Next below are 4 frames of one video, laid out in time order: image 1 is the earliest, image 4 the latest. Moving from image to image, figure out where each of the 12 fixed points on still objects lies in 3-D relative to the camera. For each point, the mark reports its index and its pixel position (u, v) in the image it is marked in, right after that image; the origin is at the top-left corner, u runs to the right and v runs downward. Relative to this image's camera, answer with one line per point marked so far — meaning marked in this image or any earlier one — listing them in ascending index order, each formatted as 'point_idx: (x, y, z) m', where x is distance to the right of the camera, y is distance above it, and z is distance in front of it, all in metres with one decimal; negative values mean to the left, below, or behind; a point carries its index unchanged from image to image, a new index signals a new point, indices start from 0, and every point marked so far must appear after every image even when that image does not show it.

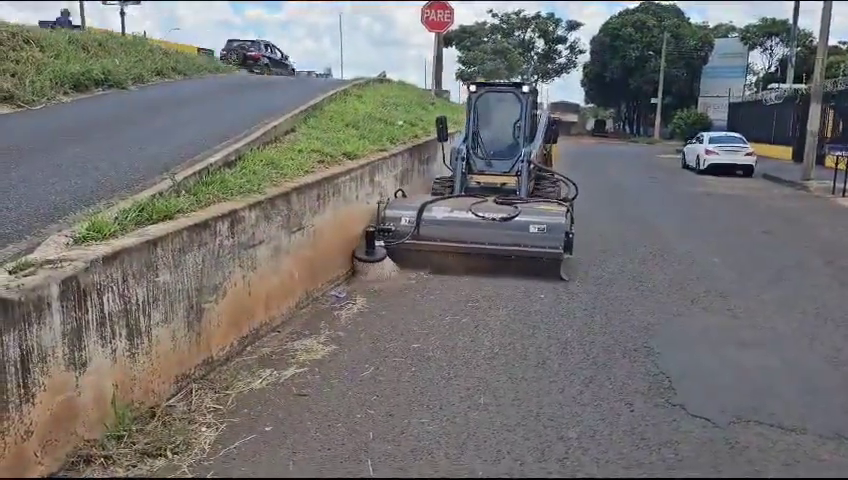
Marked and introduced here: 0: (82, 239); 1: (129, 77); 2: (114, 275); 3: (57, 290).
0: (-2.2, 0.0, +4.5) m
1: (-6.8, +3.7, +15.8) m
2: (-1.9, -0.2, +4.2) m
3: (-2.0, -0.3, +3.8) m
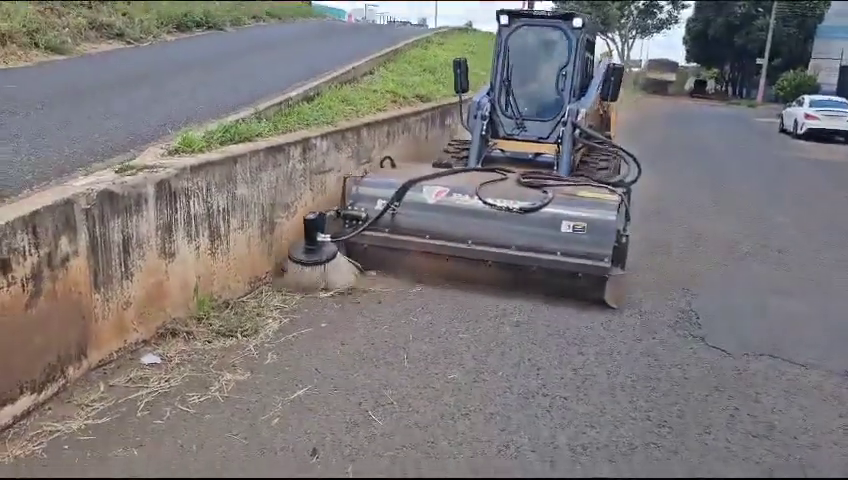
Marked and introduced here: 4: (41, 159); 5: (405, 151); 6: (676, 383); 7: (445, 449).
0: (-1.9, +0.7, +5.2) m
1: (-4.8, +5.3, +16.7) m
2: (-1.6, +0.4, +5.0) m
3: (-1.8, +0.3, +4.5) m
4: (-3.0, +0.6, +5.4) m
5: (-0.2, +1.1, +8.7) m
6: (+1.6, -0.9, +4.5) m
7: (+0.1, -1.1, +3.6) m
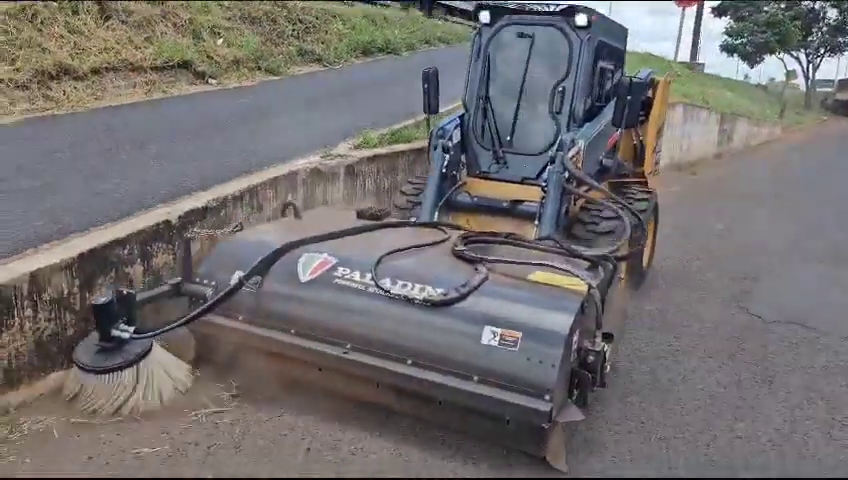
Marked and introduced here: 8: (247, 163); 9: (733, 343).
0: (-0.7, +1.0, +7.5) m
1: (-0.6, +5.5, +19.4) m
2: (-0.5, +0.7, +7.2) m
3: (-0.8, +0.7, +6.8) m
4: (-1.8, +1.0, +8.0) m
5: (+1.7, +1.3, +10.5) m
6: (+2.4, -0.8, +6.0) m
7: (+0.7, -0.8, +5.5) m
8: (-2.0, +0.8, +7.4) m
9: (+2.6, -0.8, +5.8) m
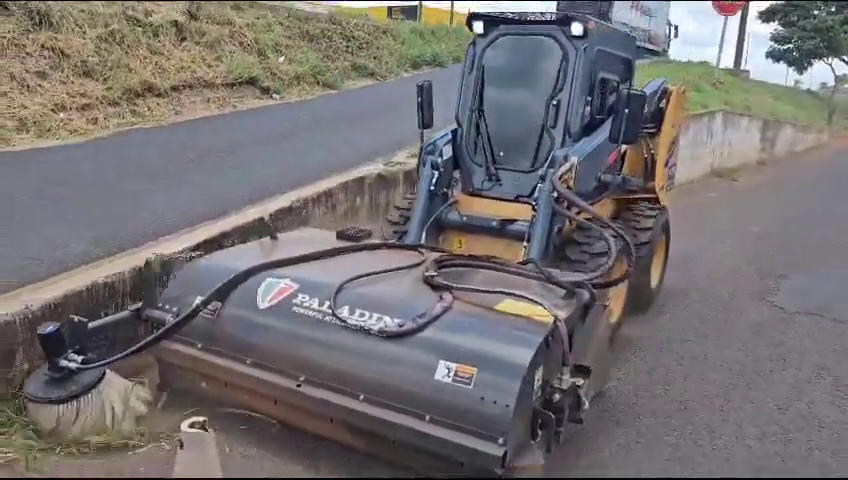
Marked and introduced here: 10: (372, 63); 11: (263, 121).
0: (-0.1, +1.0, +8.4) m
1: (+0.8, +5.4, +20.3) m
2: (0.0, +0.8, +8.1) m
3: (-0.3, +0.7, +7.7) m
4: (-1.2, +1.0, +8.9) m
5: (+2.5, +1.2, +11.3) m
6: (+2.9, -0.8, +6.6) m
7: (+1.2, -0.8, +6.2) m
8: (-1.4, +0.8, +8.4) m
9: (+3.1, -0.8, +6.4) m
10: (-1.3, +4.4, +17.0) m
11: (-2.7, +2.0, +11.5) m
